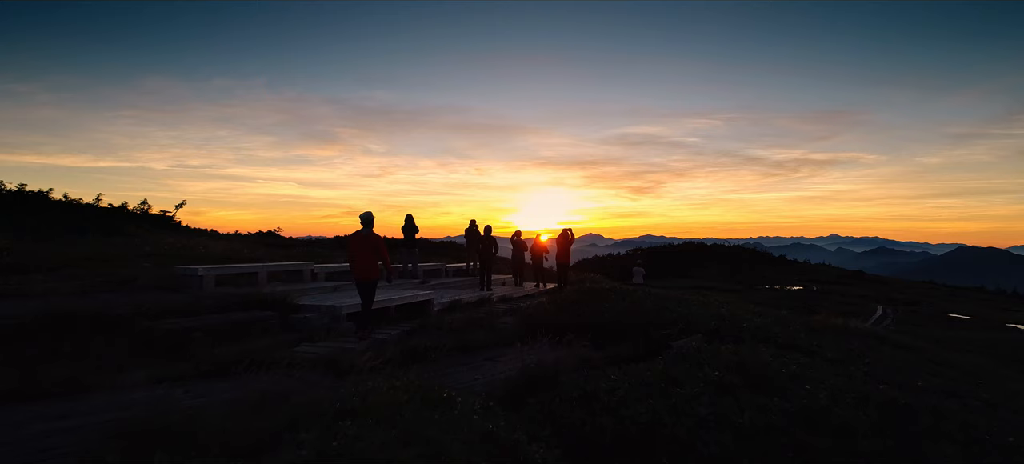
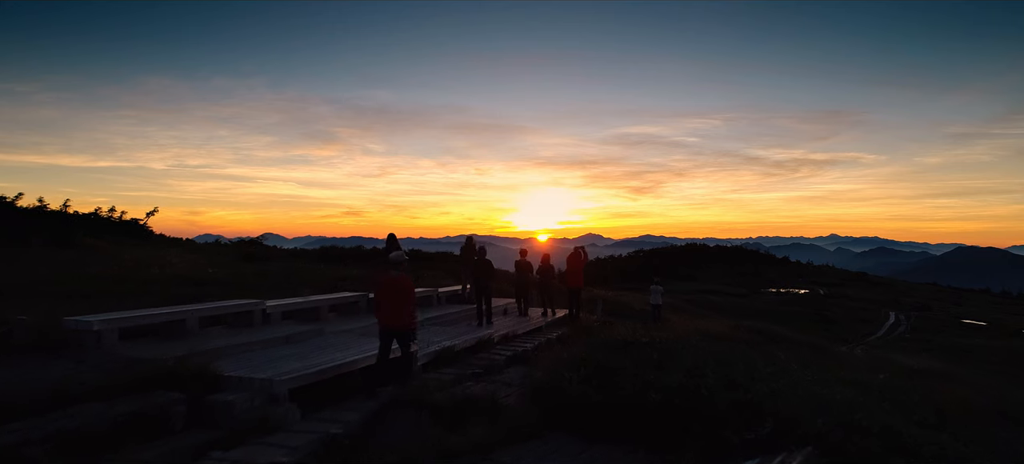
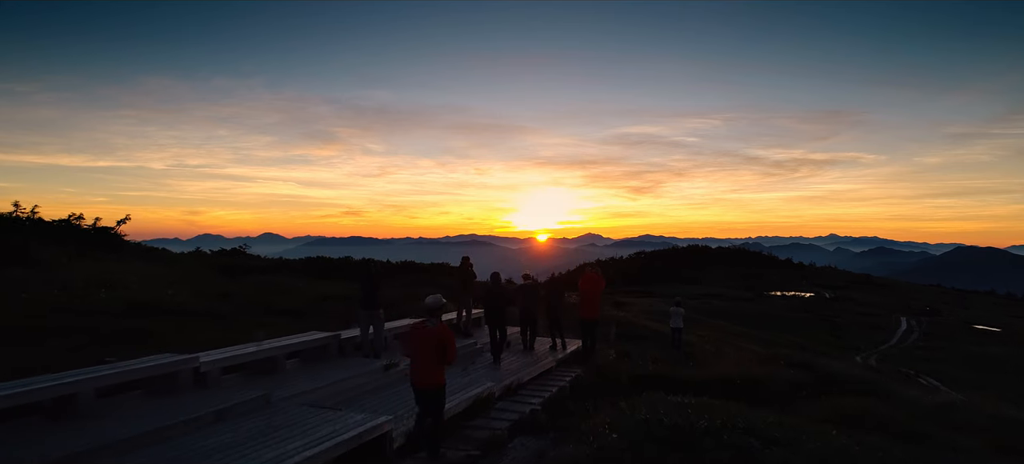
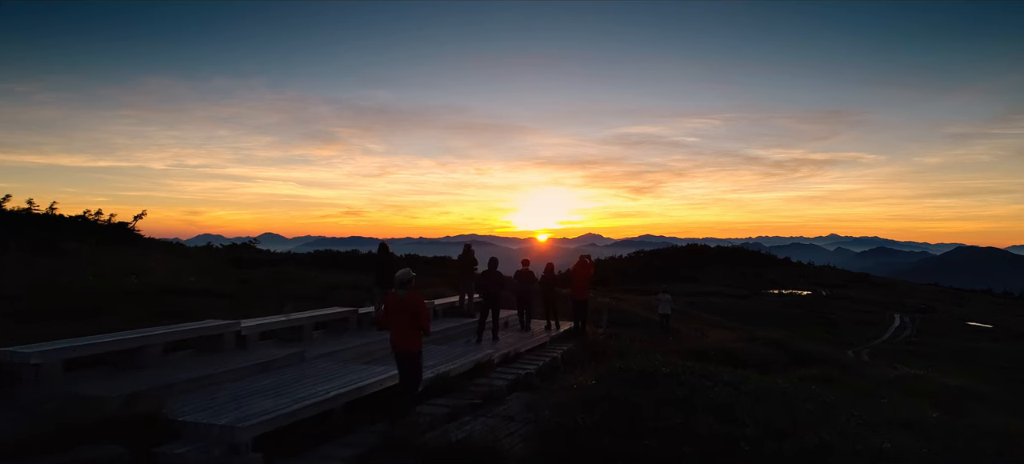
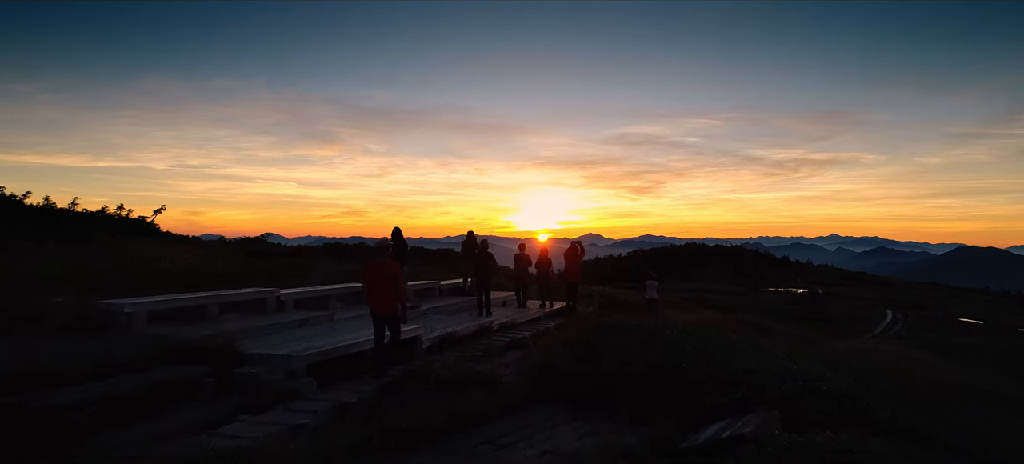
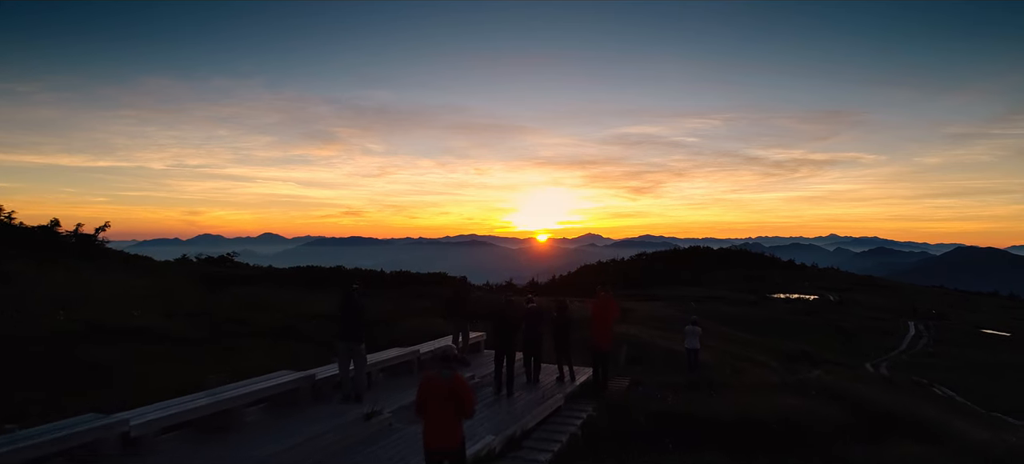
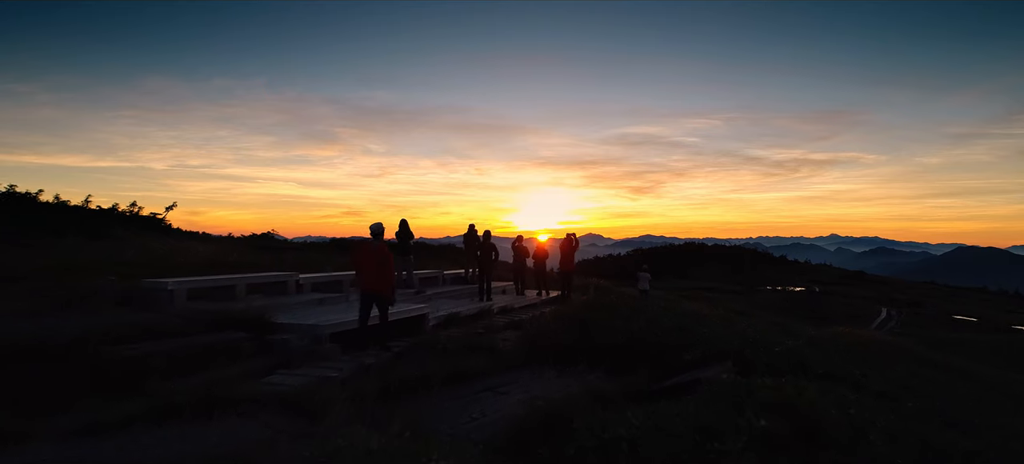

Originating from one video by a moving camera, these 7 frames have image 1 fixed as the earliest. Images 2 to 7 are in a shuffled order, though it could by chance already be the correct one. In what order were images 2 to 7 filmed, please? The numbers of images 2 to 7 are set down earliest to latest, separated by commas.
7, 5, 2, 4, 3, 6
